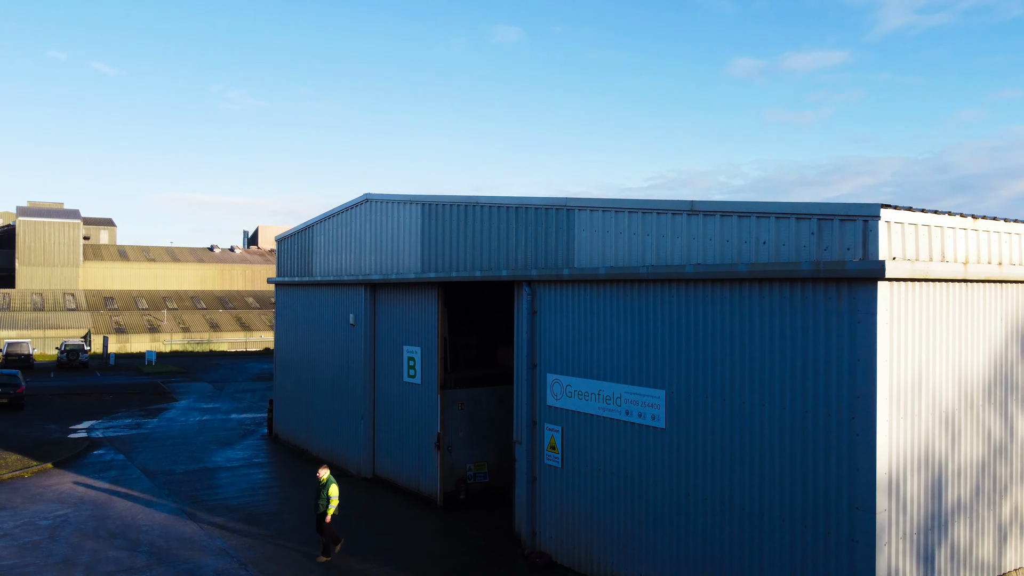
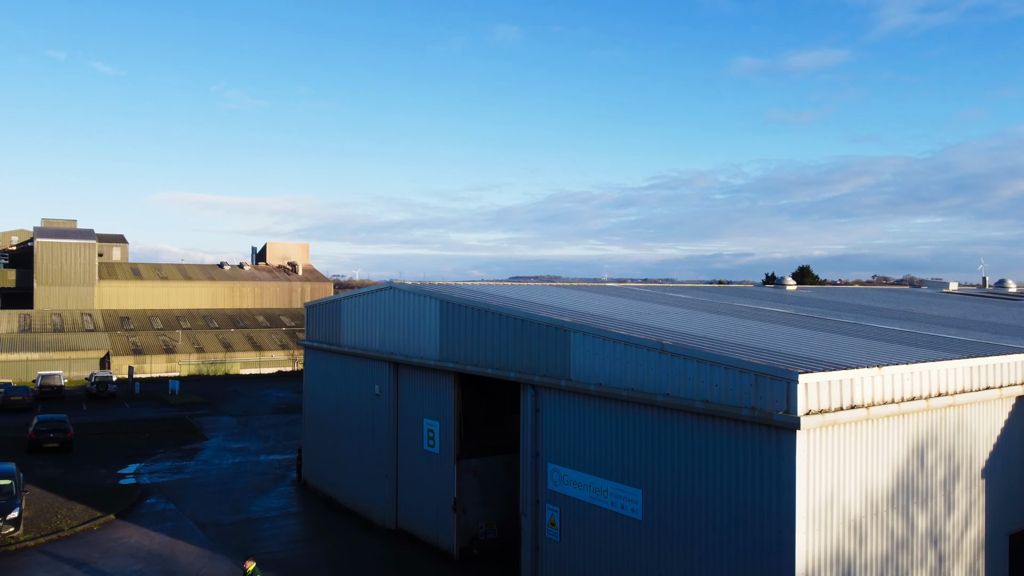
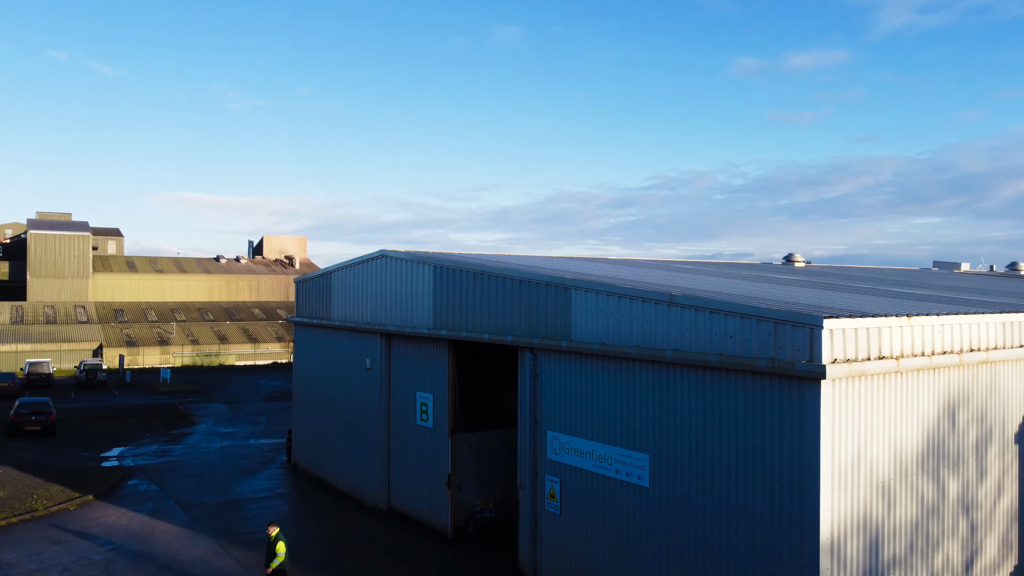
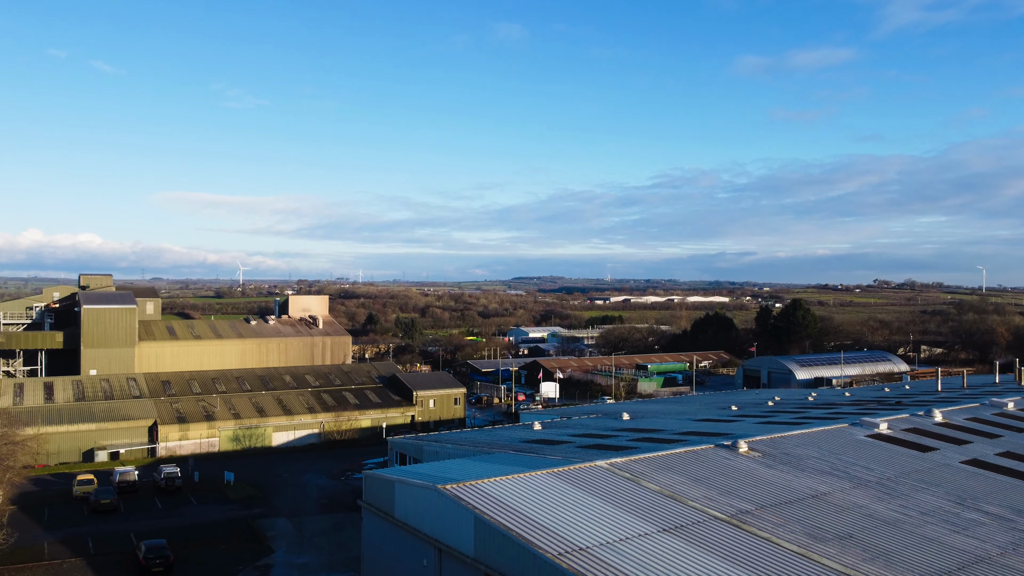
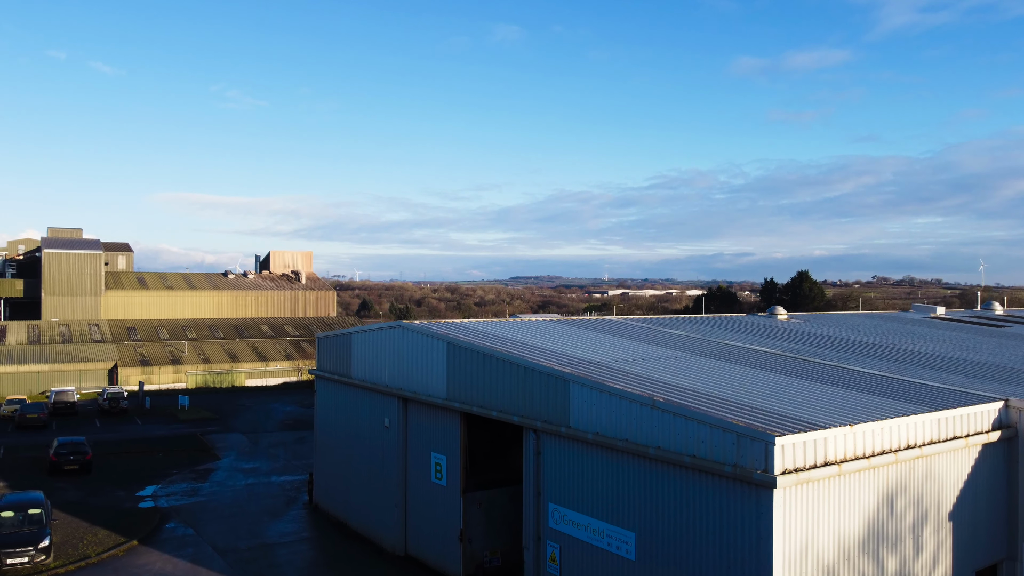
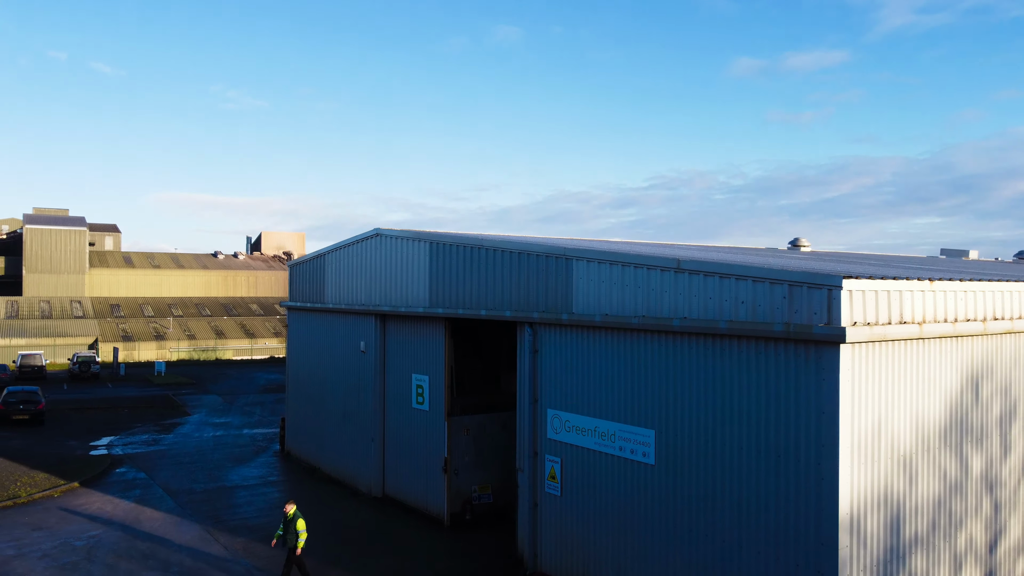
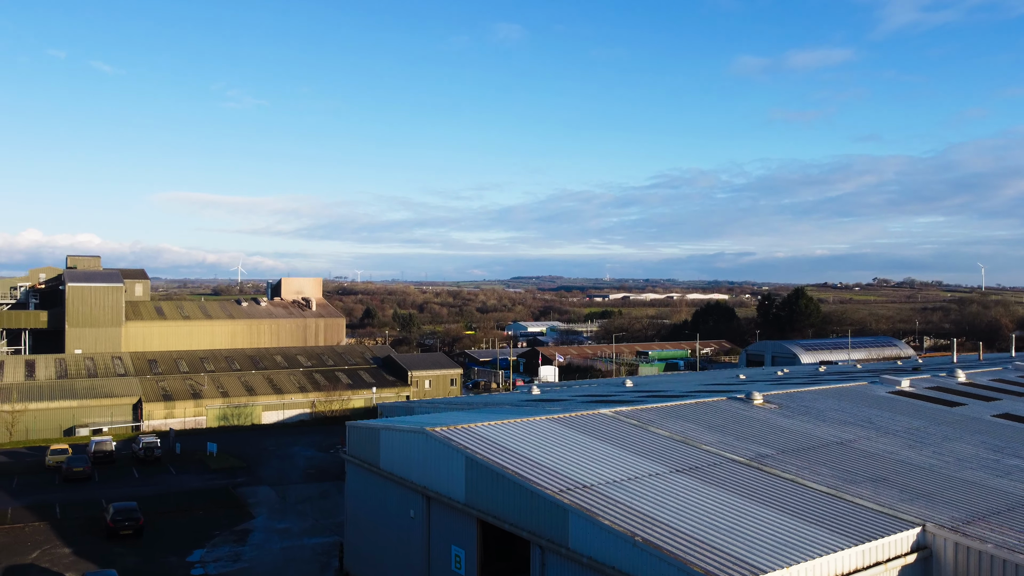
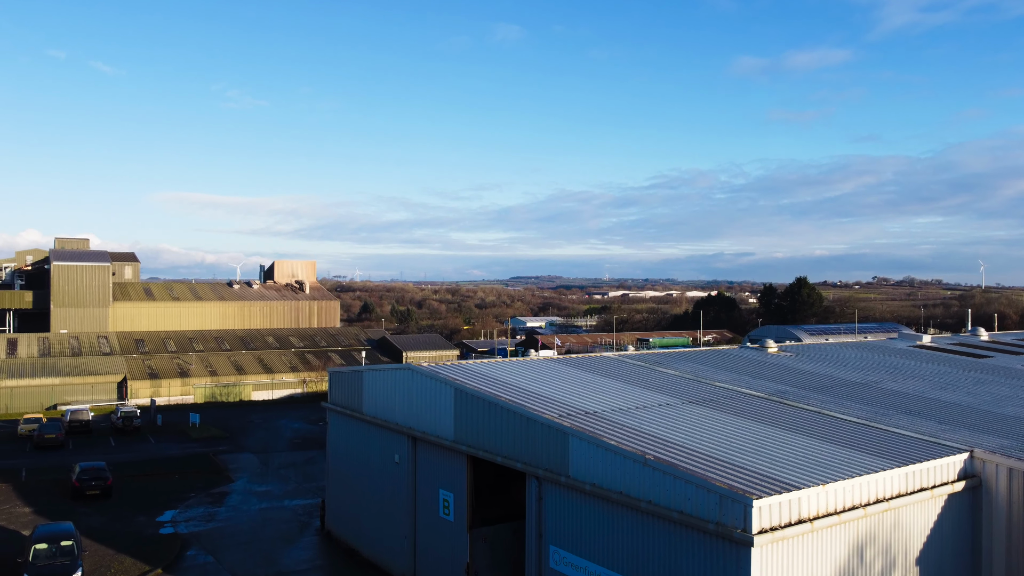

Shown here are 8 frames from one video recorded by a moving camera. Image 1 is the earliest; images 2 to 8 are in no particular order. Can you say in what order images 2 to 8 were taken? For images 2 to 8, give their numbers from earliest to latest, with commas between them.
6, 3, 2, 5, 8, 7, 4
